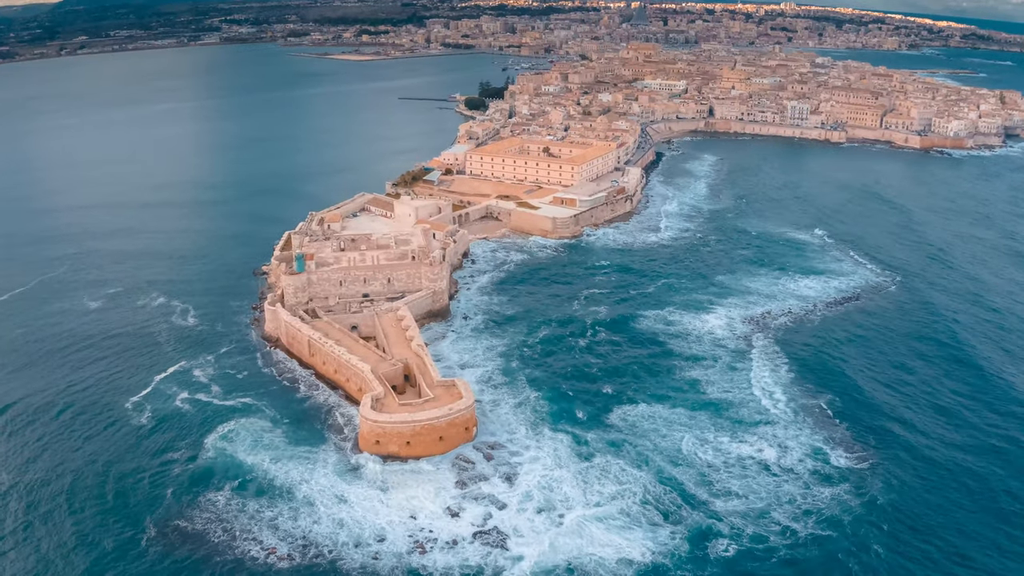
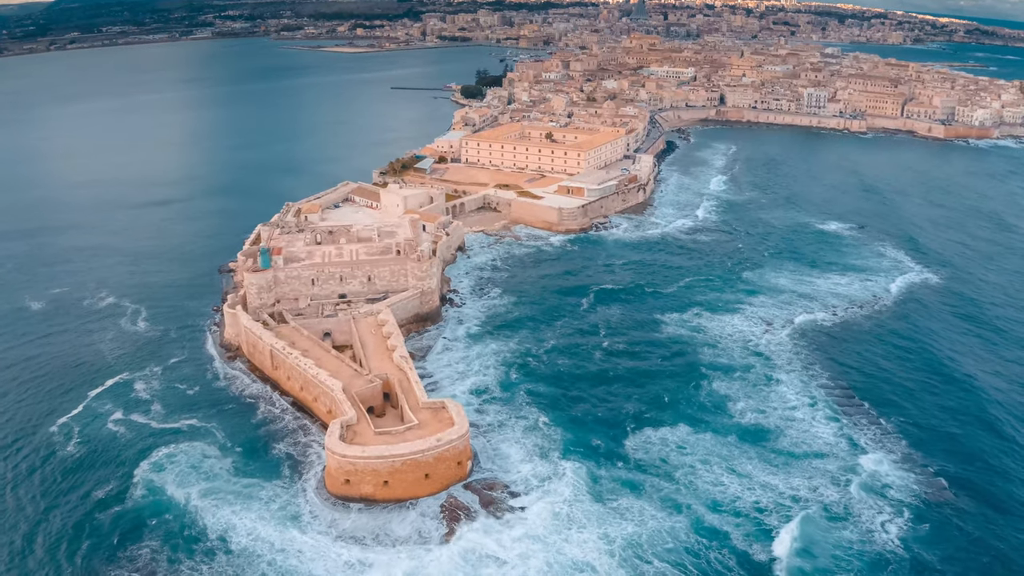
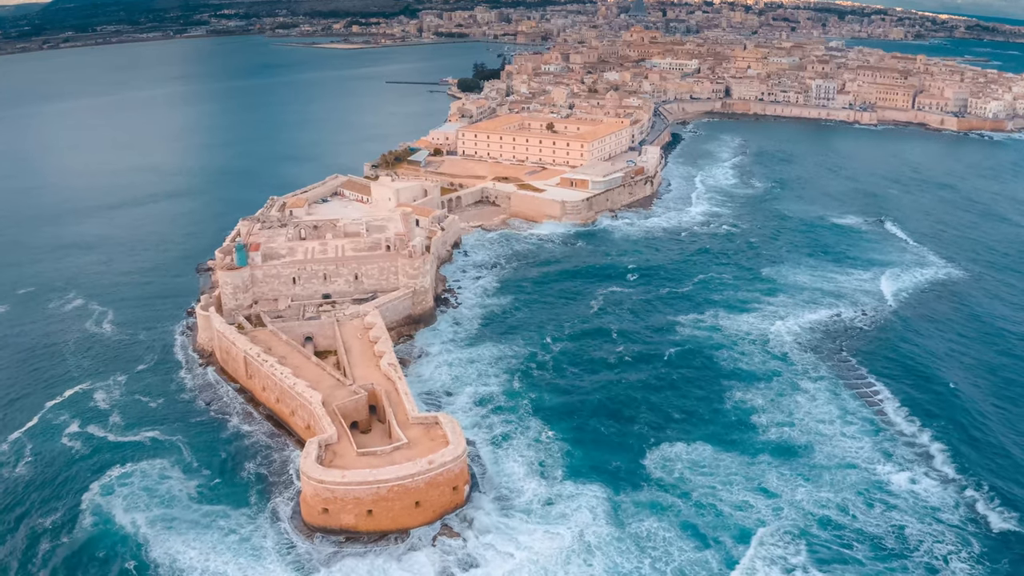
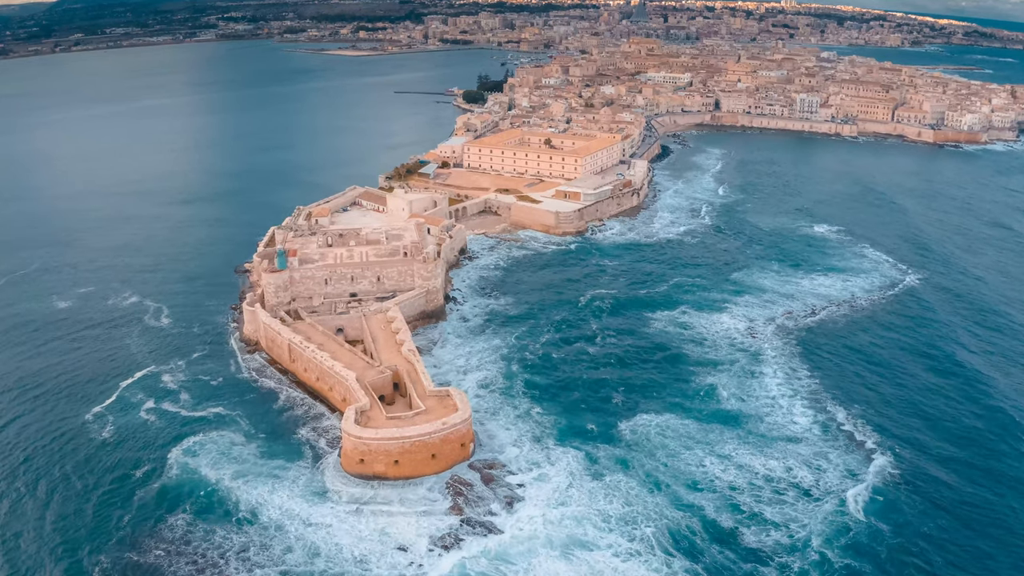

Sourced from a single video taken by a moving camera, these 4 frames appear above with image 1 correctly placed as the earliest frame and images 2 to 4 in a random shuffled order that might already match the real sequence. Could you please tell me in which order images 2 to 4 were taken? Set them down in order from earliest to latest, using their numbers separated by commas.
4, 2, 3
